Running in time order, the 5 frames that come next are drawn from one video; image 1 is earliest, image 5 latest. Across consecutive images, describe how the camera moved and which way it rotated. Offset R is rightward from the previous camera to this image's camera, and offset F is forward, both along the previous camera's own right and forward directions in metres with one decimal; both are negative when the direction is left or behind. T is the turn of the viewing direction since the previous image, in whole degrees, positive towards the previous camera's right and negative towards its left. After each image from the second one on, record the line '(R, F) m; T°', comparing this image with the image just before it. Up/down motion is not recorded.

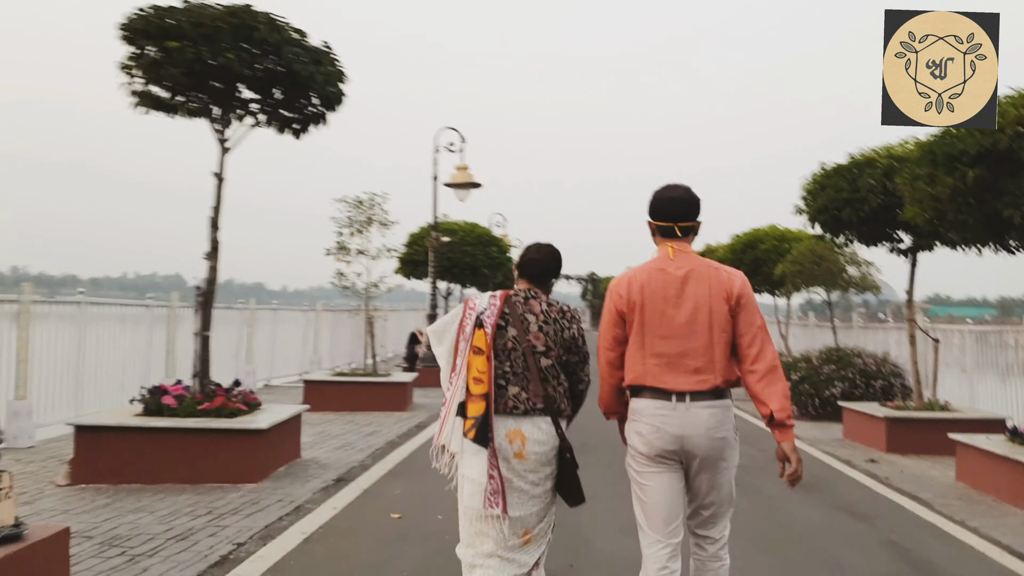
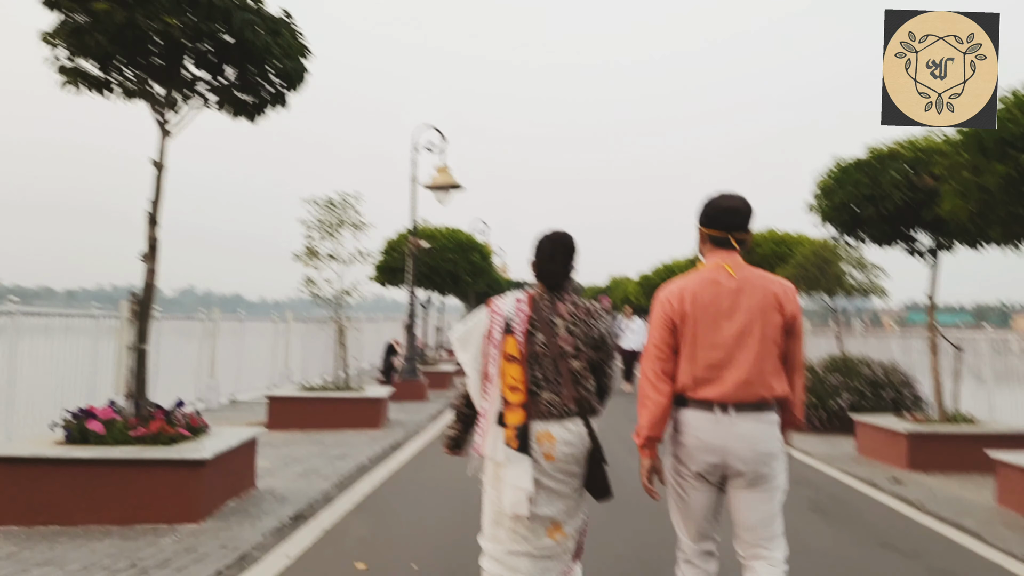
(0.0, +1.0) m; +1°
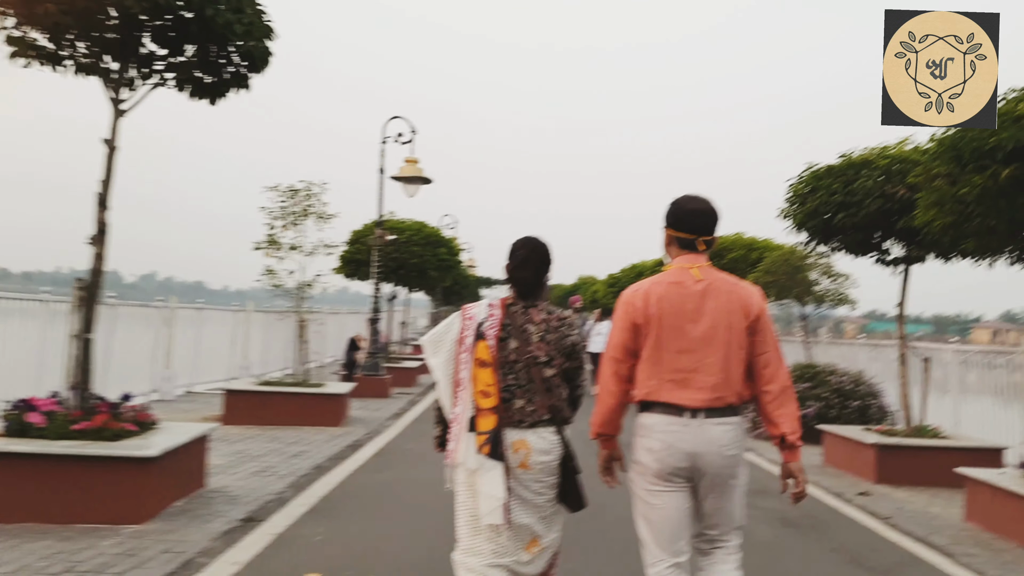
(0.0, +0.3) m; +2°
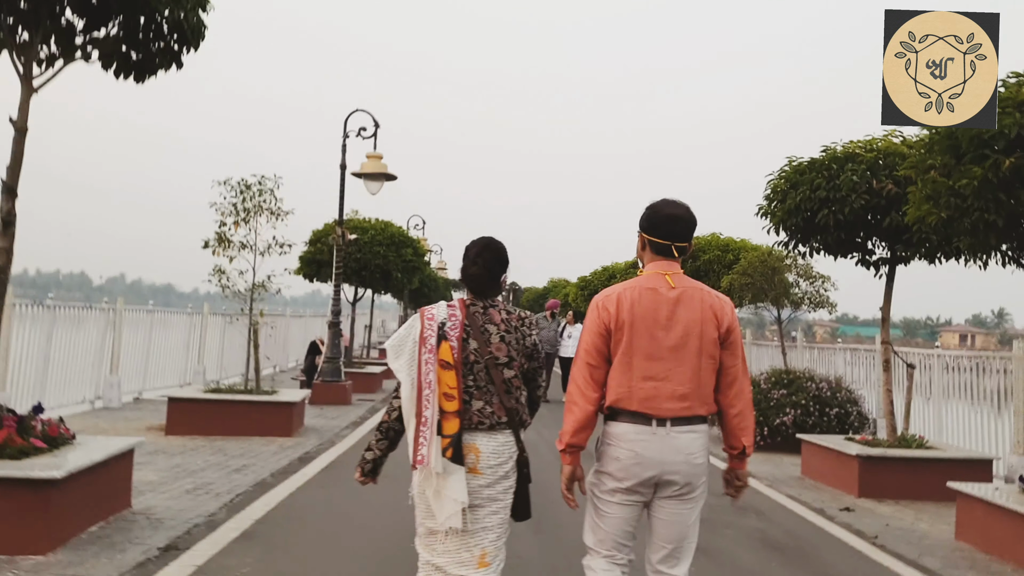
(+0.1, +0.6) m; +2°
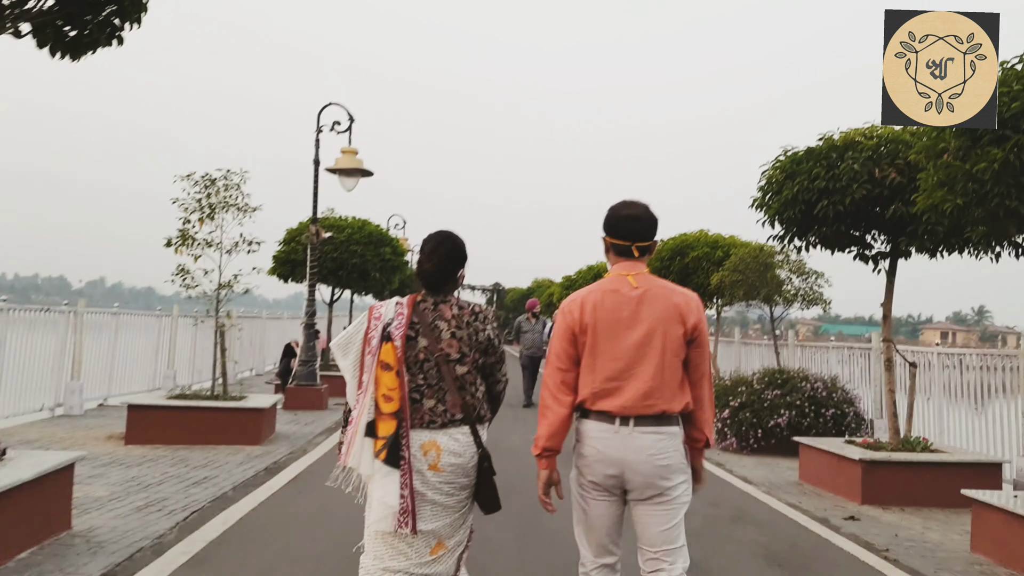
(0.0, +0.6) m; +1°
